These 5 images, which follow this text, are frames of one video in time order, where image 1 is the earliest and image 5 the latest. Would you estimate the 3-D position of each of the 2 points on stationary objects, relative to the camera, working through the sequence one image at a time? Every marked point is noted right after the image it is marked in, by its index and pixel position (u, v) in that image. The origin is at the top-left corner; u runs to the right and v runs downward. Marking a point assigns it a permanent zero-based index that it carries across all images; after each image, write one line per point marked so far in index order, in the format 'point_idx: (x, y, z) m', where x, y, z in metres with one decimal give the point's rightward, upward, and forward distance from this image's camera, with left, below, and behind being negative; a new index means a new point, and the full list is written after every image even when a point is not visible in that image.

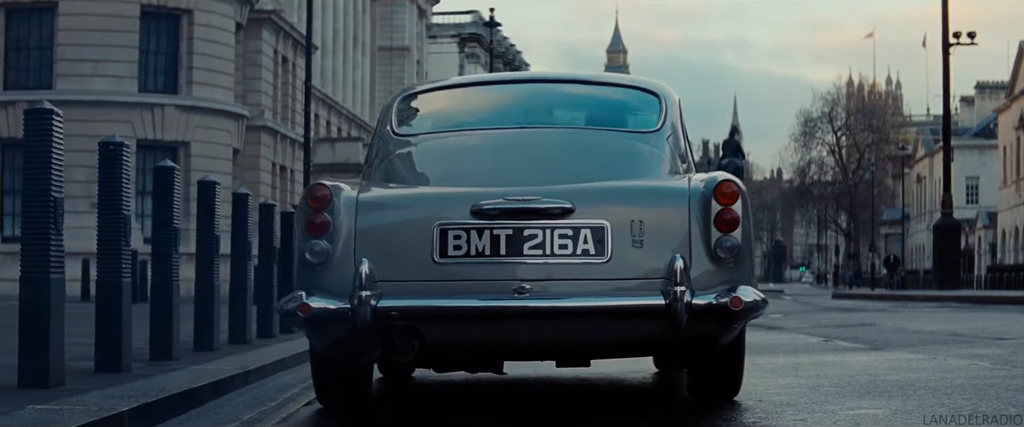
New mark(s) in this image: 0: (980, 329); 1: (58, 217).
0: (+6.0, -1.5, +19.2) m
1: (-3.0, 0.0, +9.8) m
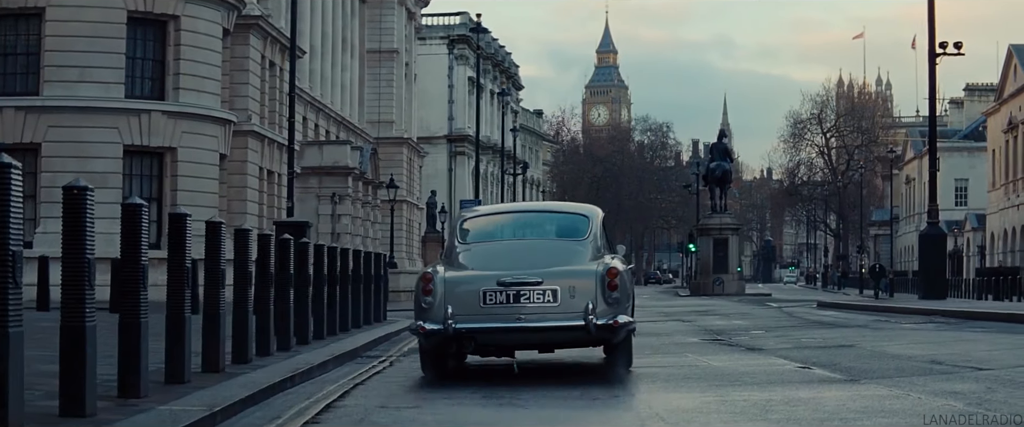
0: (+5.7, -1.8, +19.3) m
1: (-3.2, -0.4, +9.8) m
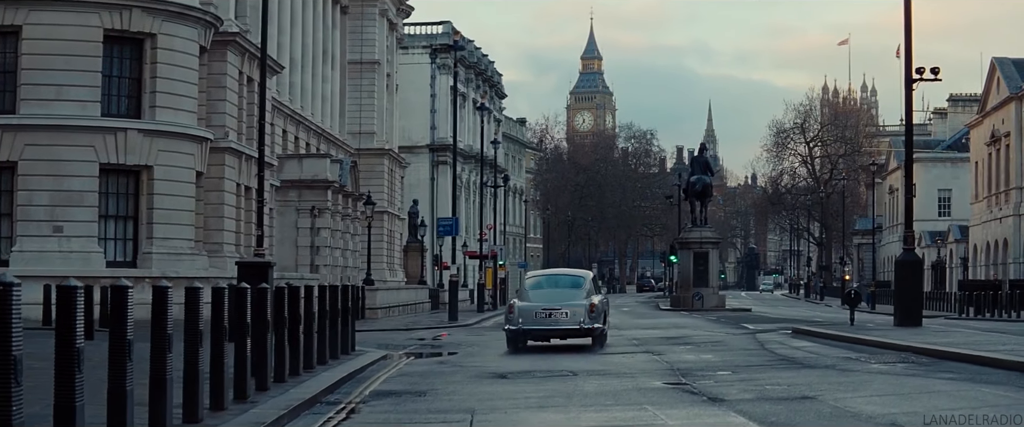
0: (+5.2, -2.5, +19.2) m
1: (-3.7, -1.2, +9.7) m
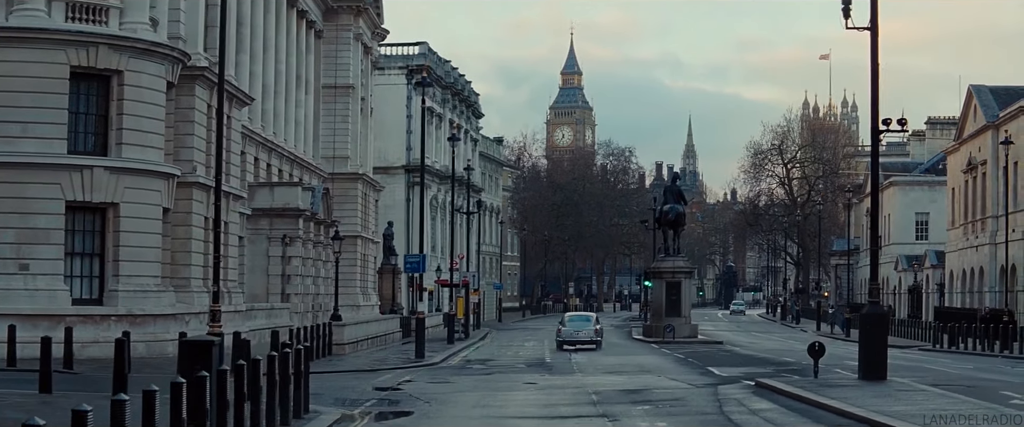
0: (+4.3, -4.0, +19.2) m
1: (-4.5, -2.8, +9.6) m
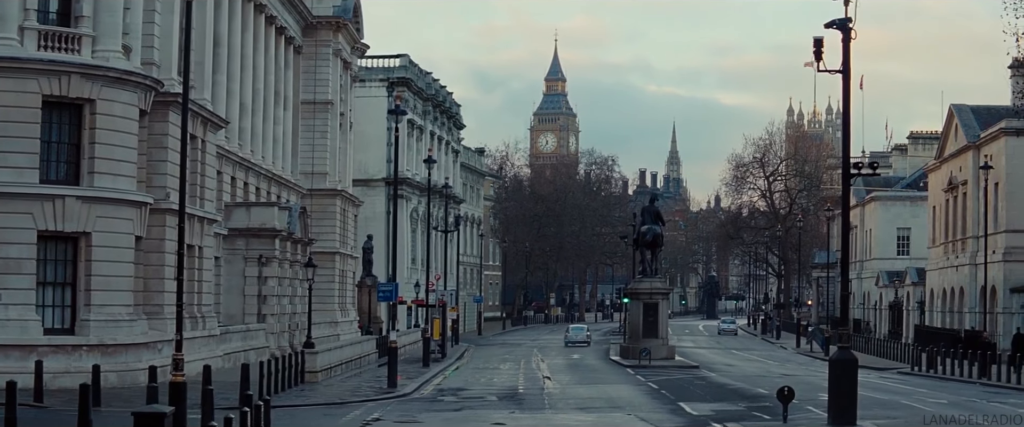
0: (+3.6, -5.3, +19.2) m
1: (-5.2, -4.3, +9.6) m
